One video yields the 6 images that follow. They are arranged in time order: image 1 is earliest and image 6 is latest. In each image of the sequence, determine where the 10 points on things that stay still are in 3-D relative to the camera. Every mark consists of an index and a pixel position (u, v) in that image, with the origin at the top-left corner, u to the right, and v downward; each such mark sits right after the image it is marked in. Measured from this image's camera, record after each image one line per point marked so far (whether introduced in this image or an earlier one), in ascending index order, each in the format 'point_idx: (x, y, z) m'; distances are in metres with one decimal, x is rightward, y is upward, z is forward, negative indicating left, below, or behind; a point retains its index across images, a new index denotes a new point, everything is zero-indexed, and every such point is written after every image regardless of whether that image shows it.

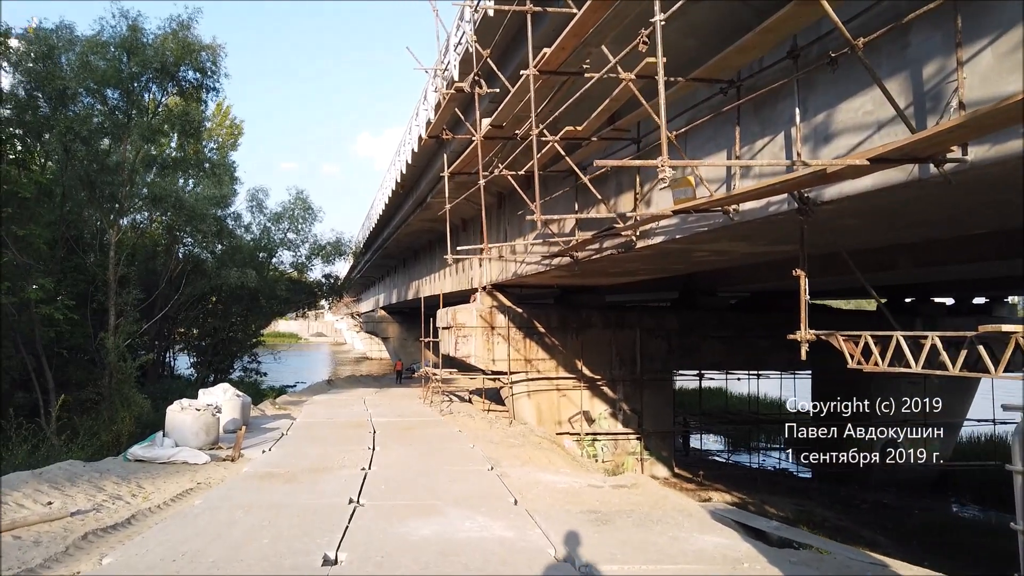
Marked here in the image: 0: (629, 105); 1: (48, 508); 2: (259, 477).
0: (+1.5, +2.3, +9.4) m
1: (-4.0, -1.9, +6.5) m
2: (-2.7, -2.0, +8.1) m
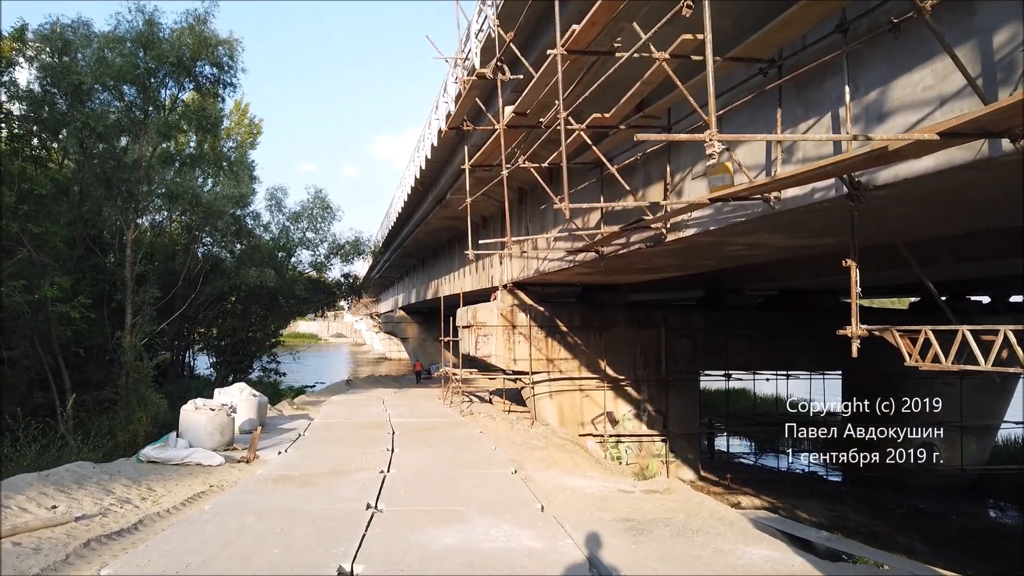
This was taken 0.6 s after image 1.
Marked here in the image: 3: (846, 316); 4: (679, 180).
0: (+1.8, +2.4, +8.9) m
1: (-3.8, -1.8, +6.1) m
2: (-2.5, -2.0, +7.7) m
3: (+8.3, -0.7, +18.7) m
4: (+2.0, +1.3, +8.8) m
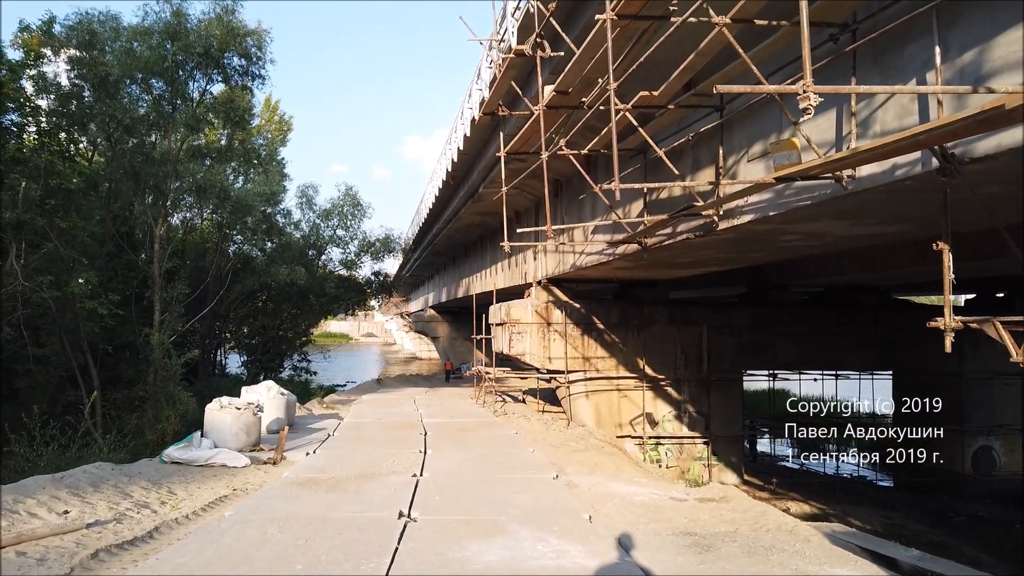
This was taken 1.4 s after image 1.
0: (+2.2, +2.4, +8.3) m
1: (-3.4, -1.8, +5.7) m
2: (-2.1, -1.9, +7.3) m
3: (+9.1, -0.6, +17.8) m
4: (+2.4, +1.4, +8.2) m
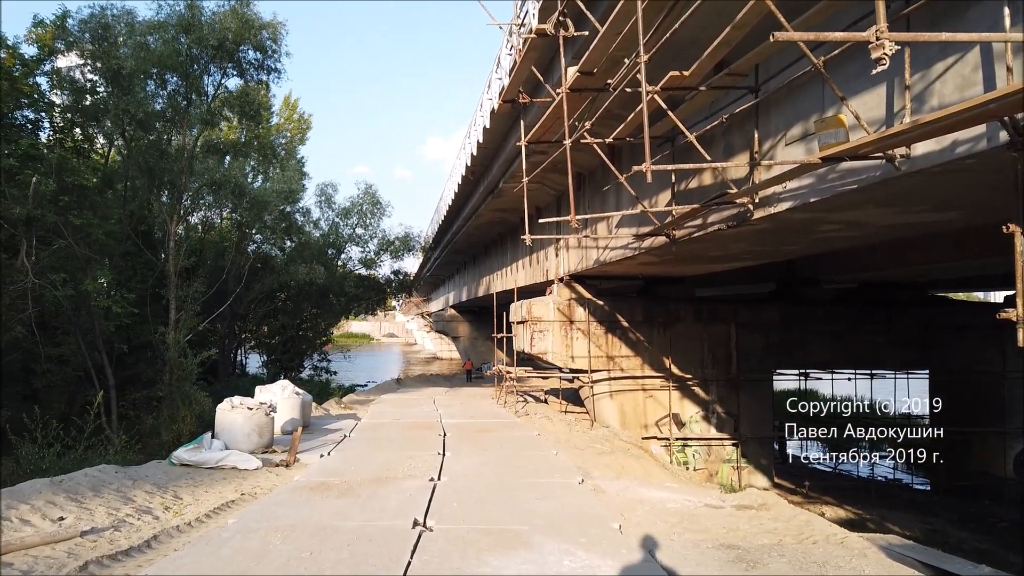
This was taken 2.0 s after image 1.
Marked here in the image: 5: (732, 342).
0: (+2.4, +2.5, +7.8) m
1: (-3.3, -1.7, +5.4) m
2: (-1.8, -1.8, +6.9) m
3: (+9.6, -0.5, +17.1) m
4: (+2.6, +1.4, +7.6) m
5: (+4.7, -1.2, +16.0) m
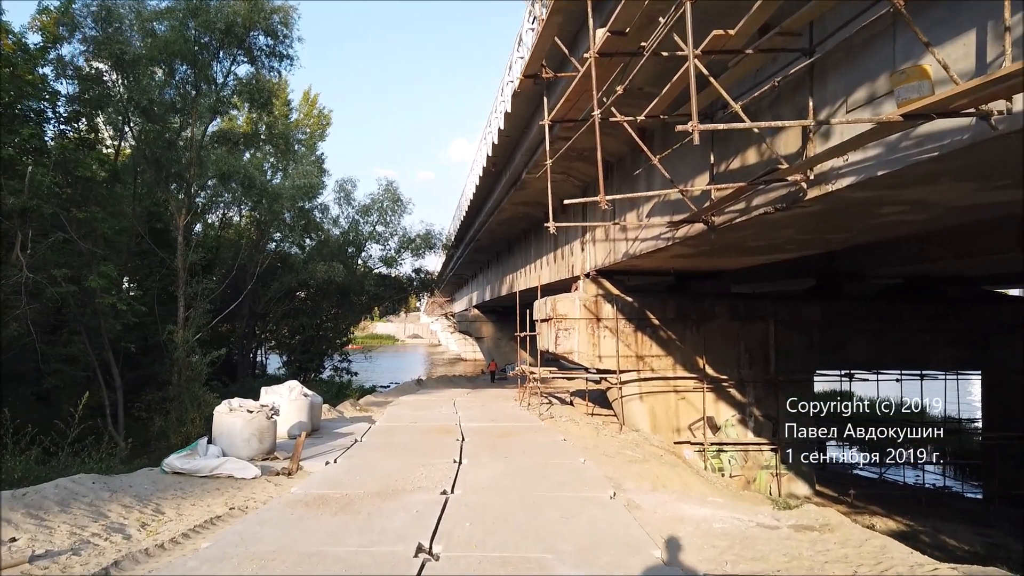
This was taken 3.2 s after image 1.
0: (+2.6, +2.6, +6.9) m
1: (-3.1, -1.6, +4.6) m
2: (-1.7, -1.7, +6.1) m
3: (+10.1, -0.4, +15.9) m
4: (+2.8, +1.5, +6.7) m
5: (+5.2, -1.1, +15.0) m
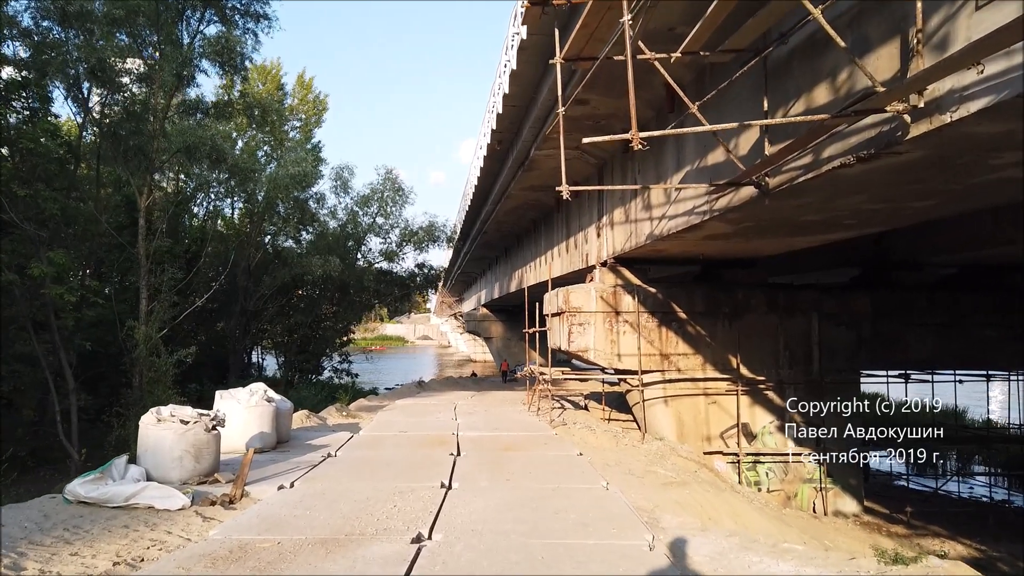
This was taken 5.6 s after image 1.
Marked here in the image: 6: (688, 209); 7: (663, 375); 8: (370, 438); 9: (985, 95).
0: (+2.6, +2.8, +5.0) m
1: (-3.2, -1.4, +2.9) m
2: (-1.7, -1.5, +4.3) m
3: (+10.3, -0.2, +14.0) m
4: (+2.8, +1.8, +4.9) m
5: (+5.3, -0.9, +13.1) m
6: (+2.2, +1.0, +9.2) m
7: (+2.6, -1.5, +12.8) m
8: (-1.9, -2.0, +10.0) m
9: (+2.9, +1.2, +4.6) m
